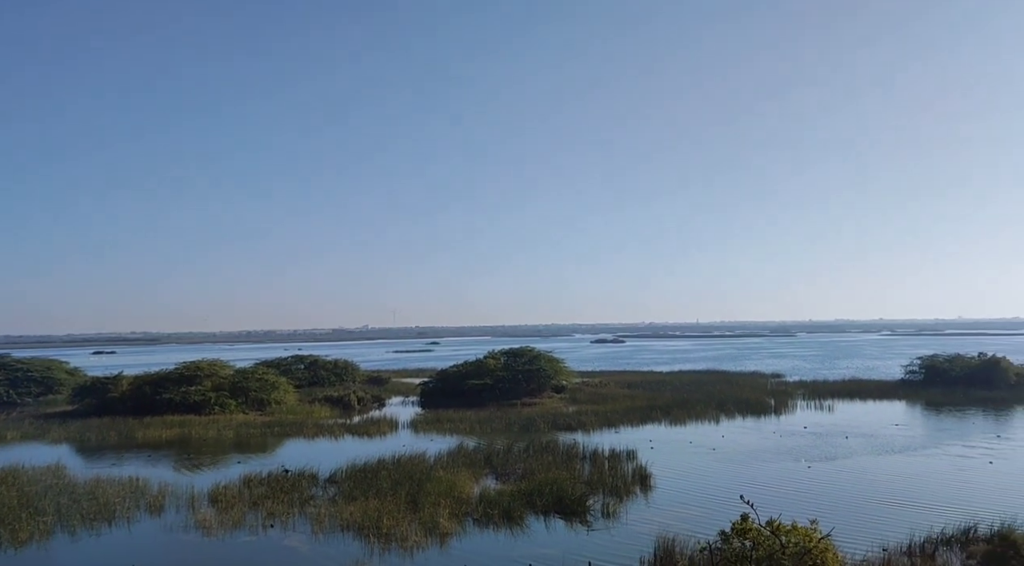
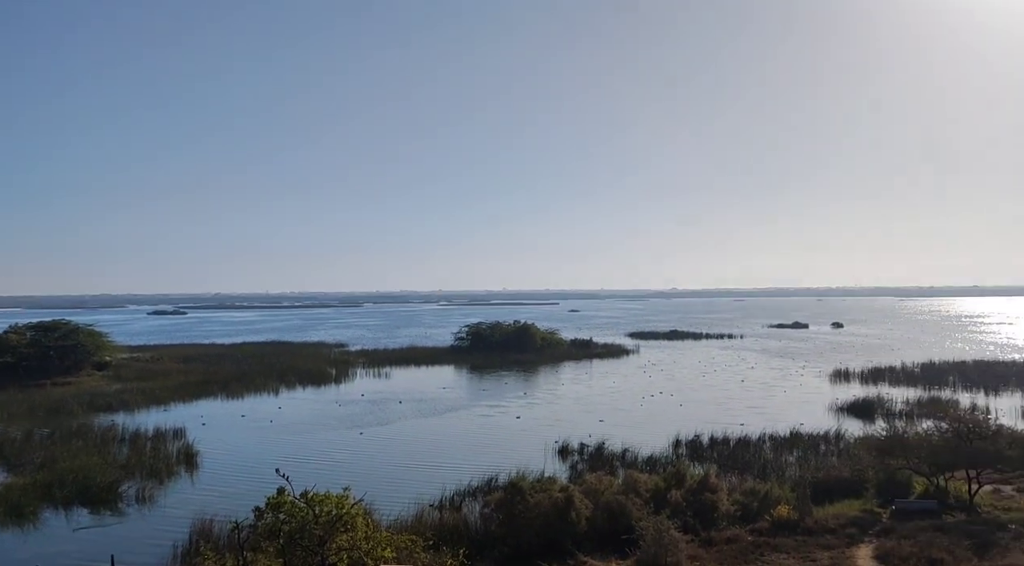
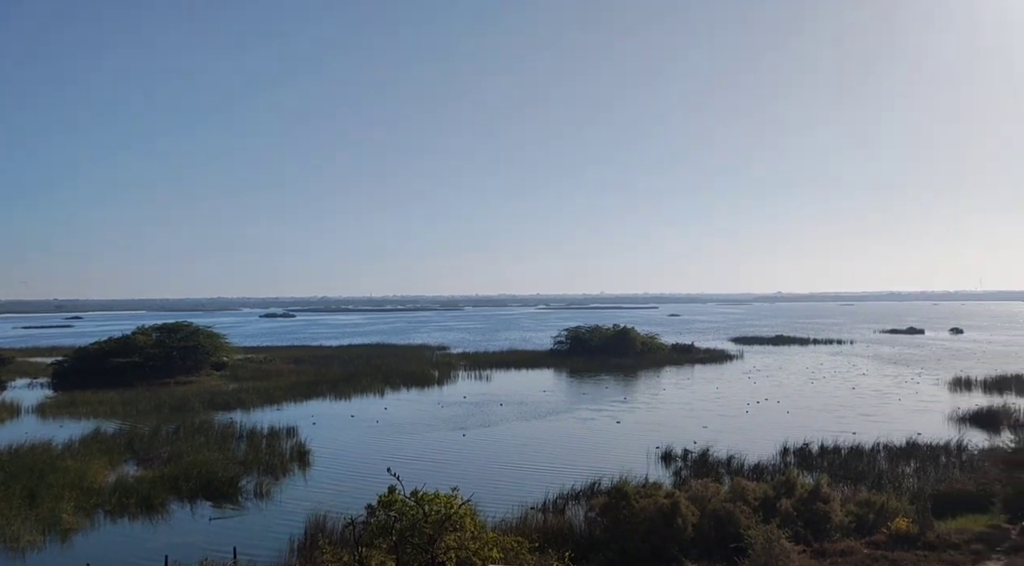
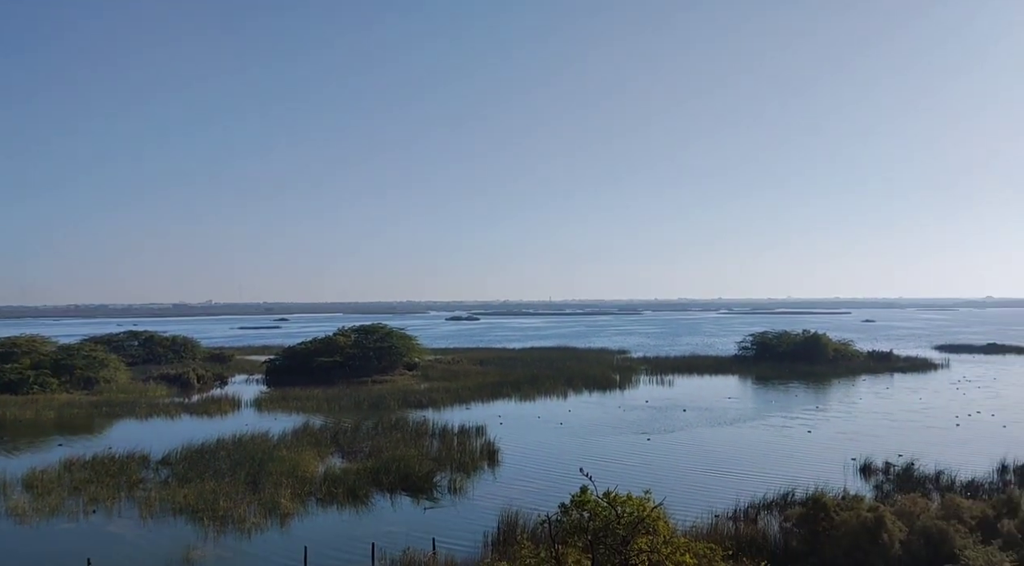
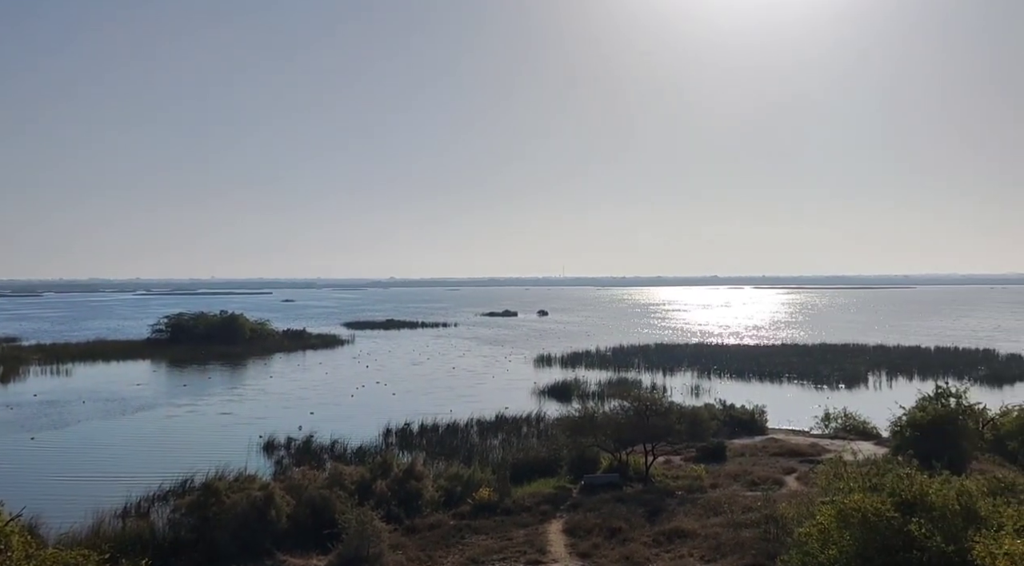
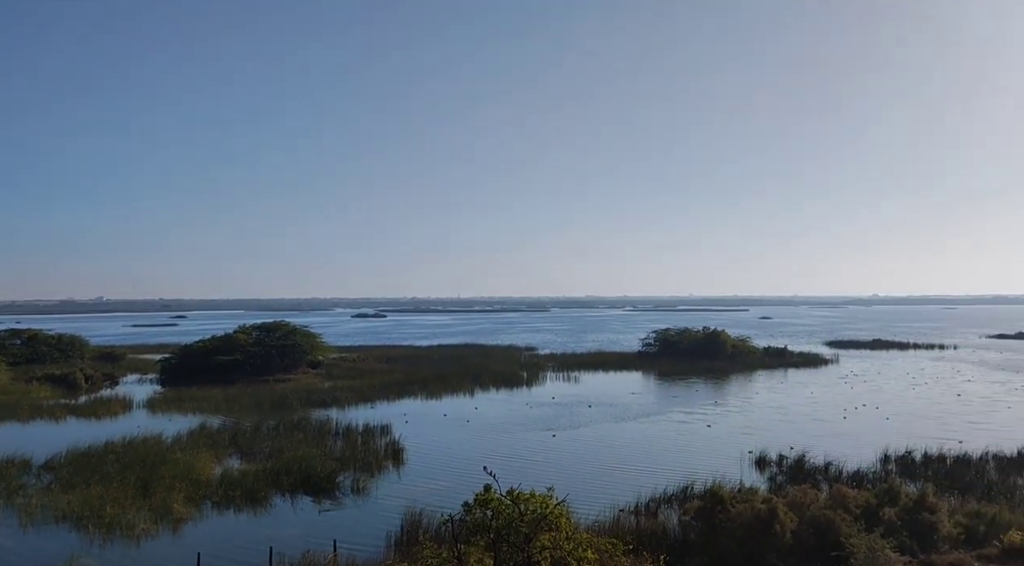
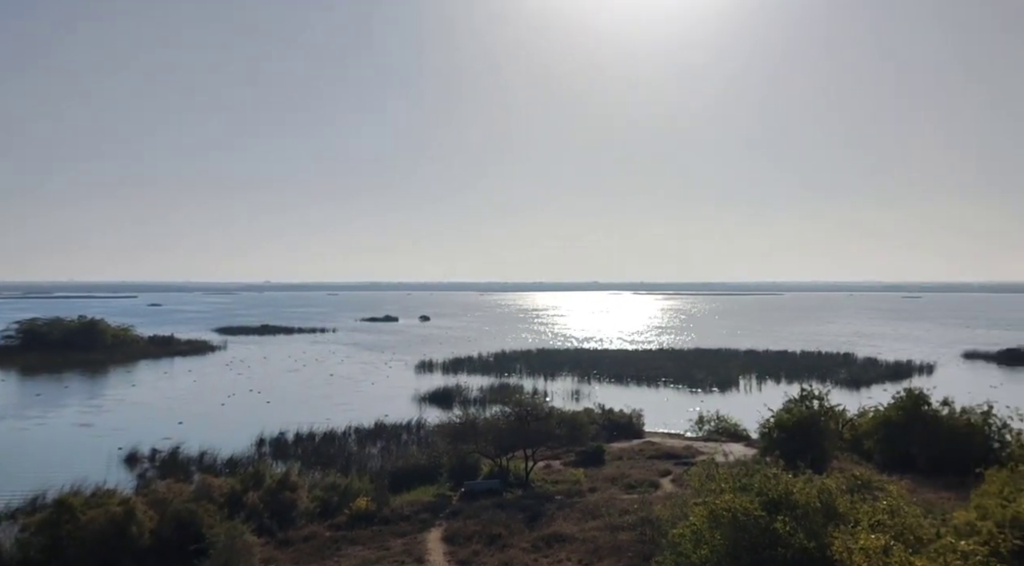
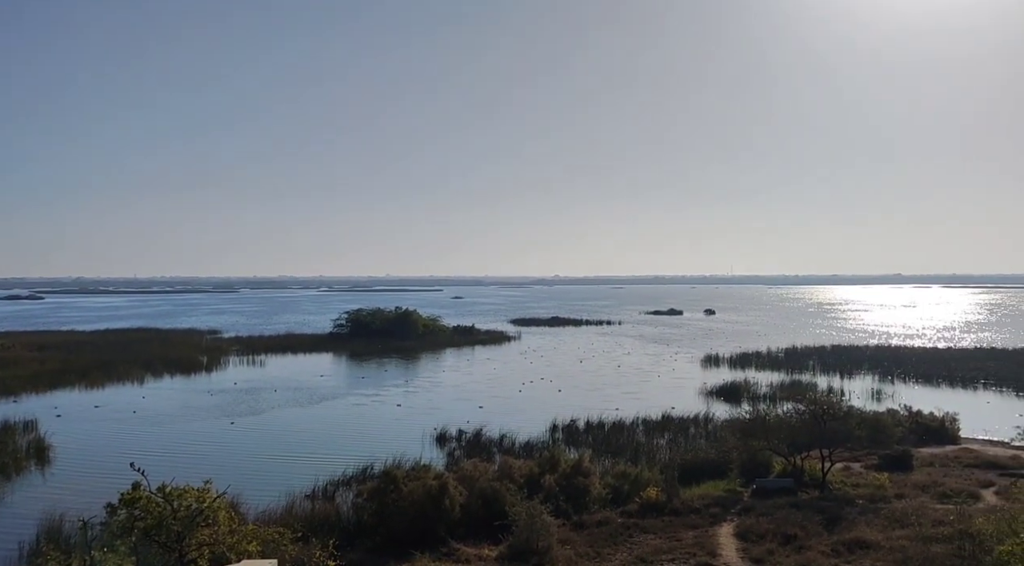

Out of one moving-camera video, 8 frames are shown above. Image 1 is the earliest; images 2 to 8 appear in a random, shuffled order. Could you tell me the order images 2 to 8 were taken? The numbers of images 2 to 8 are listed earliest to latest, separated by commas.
4, 6, 3, 2, 8, 5, 7
